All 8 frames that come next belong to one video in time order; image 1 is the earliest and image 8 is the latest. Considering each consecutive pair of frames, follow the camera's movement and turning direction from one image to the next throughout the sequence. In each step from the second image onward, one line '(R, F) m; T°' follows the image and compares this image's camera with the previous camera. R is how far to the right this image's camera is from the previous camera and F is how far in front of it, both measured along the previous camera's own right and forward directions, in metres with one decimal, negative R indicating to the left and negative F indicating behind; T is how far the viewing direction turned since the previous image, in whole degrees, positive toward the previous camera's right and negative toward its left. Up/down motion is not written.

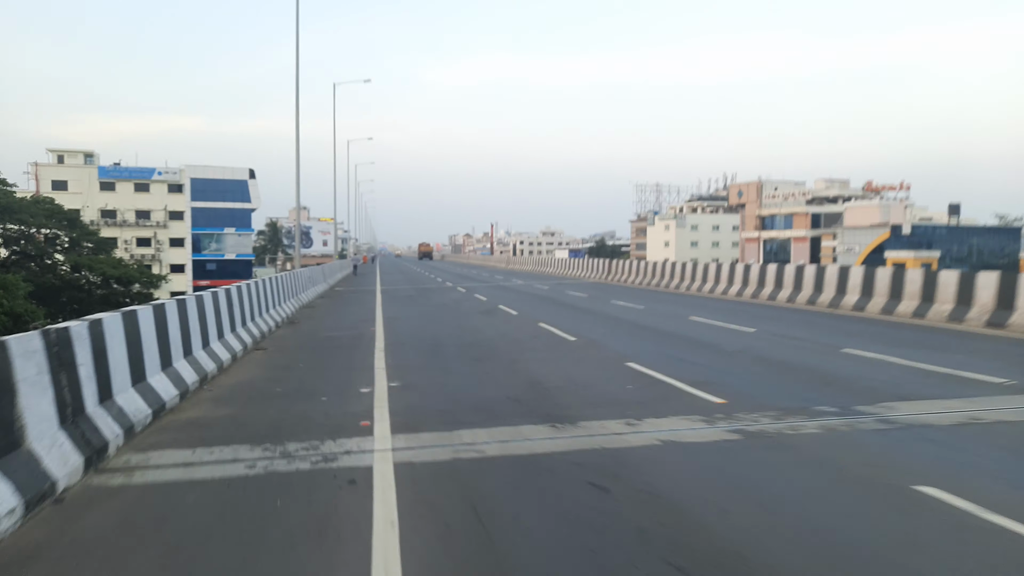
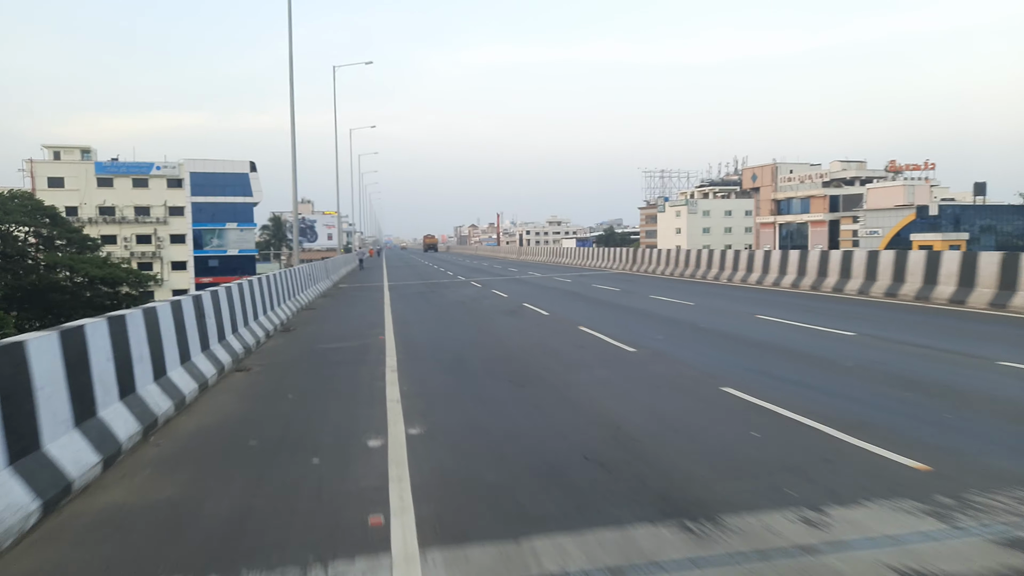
(-0.5, +2.3) m; 0°
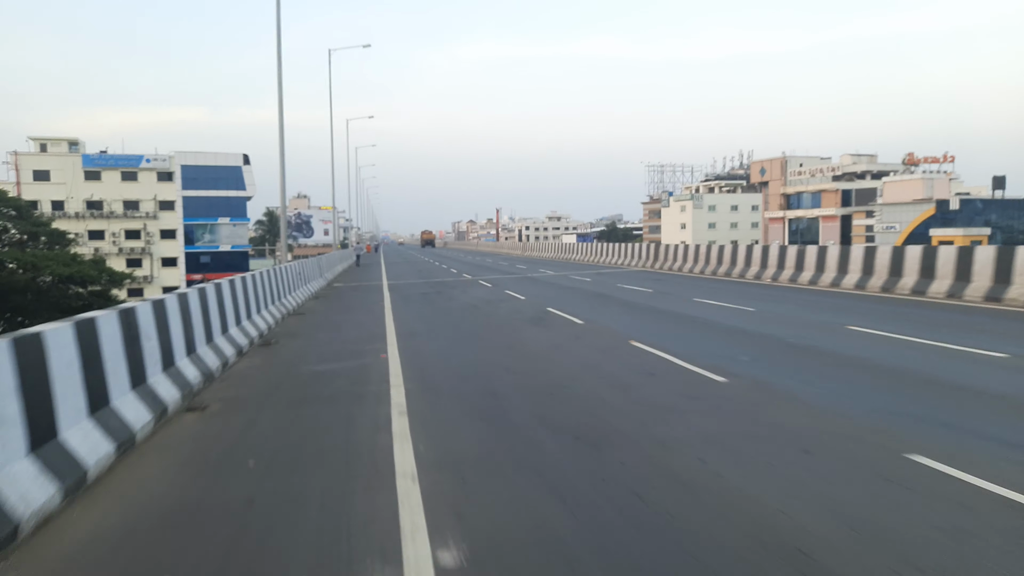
(-0.5, +2.4) m; 0°
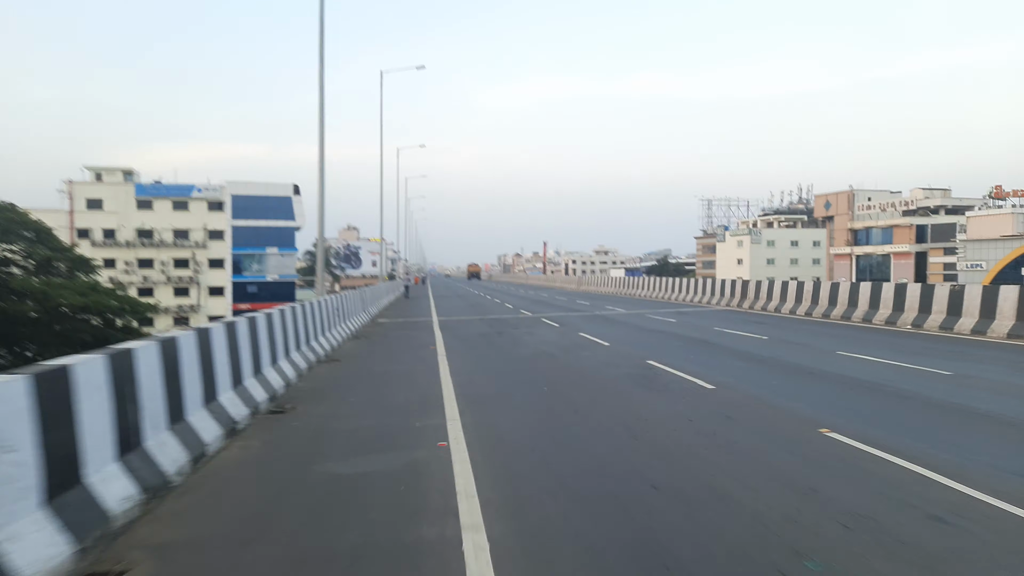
(-0.7, +3.2) m; -3°
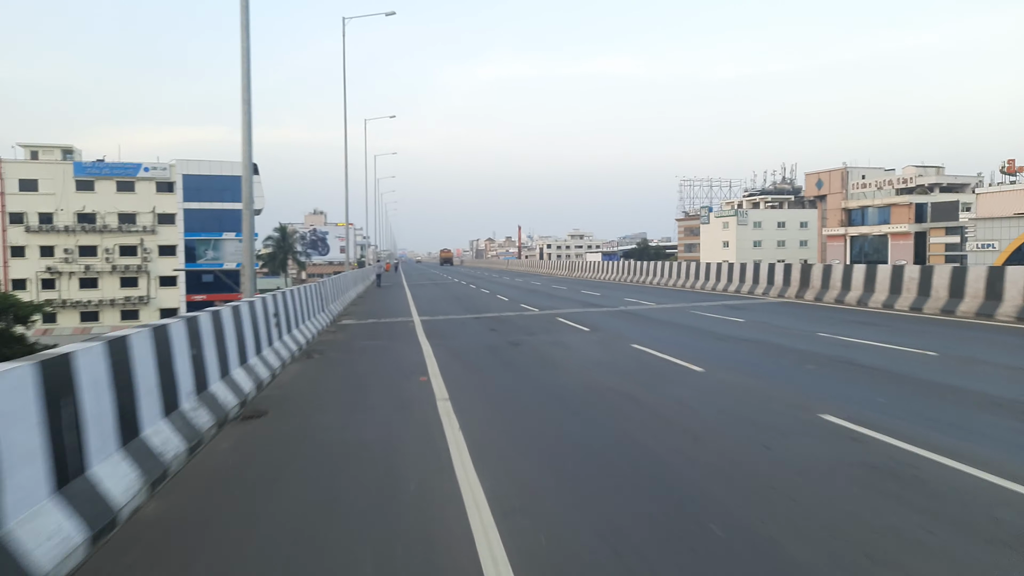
(-0.8, +5.1) m; +2°
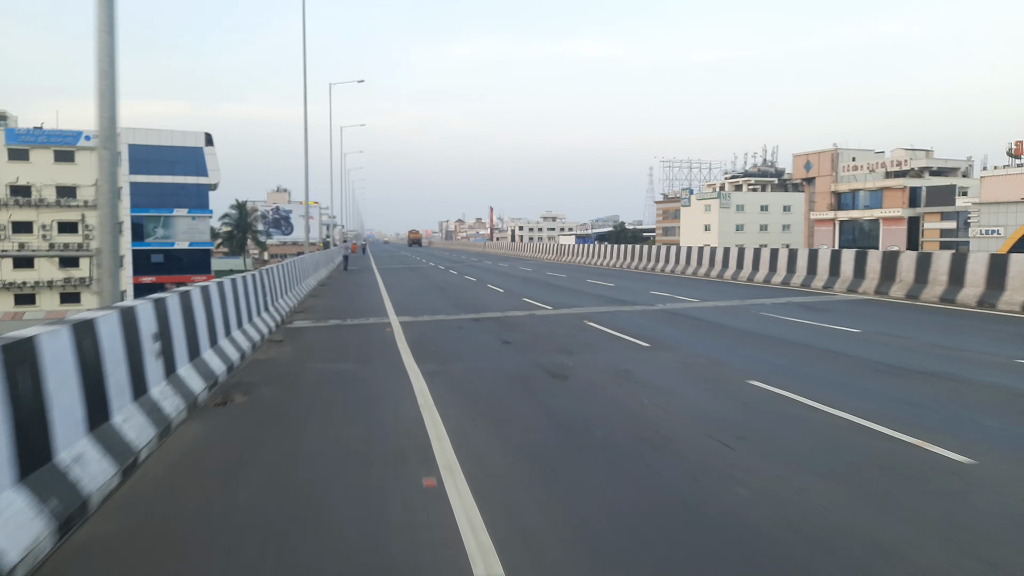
(-0.8, +4.3) m; +2°
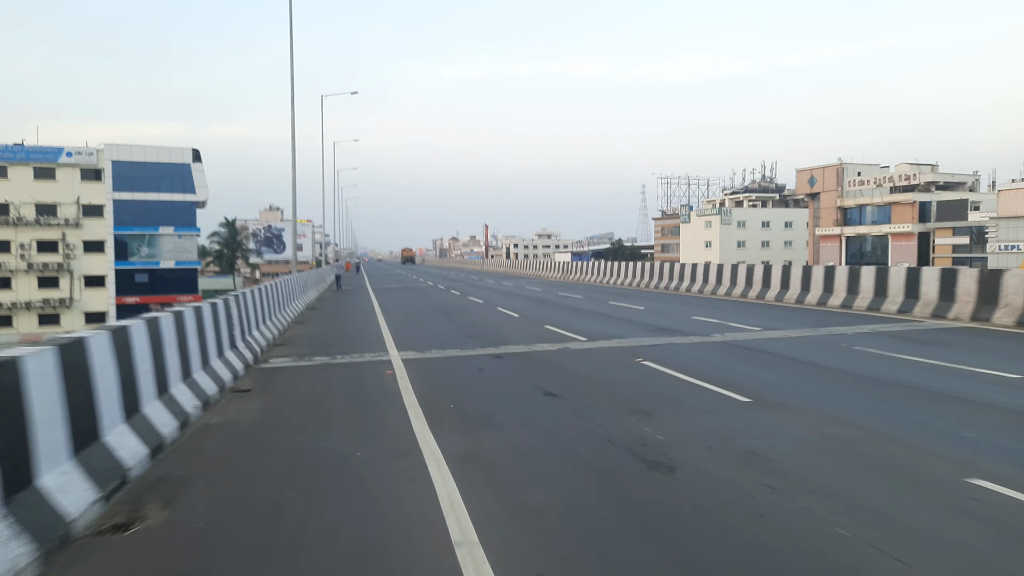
(-0.5, +2.6) m; +1°
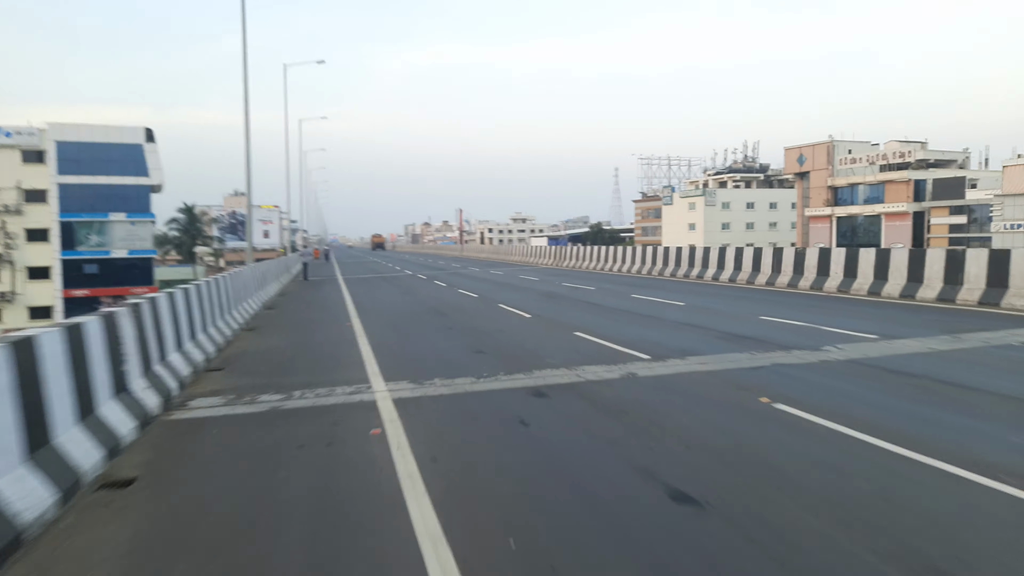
(-0.7, +3.5) m; +2°
